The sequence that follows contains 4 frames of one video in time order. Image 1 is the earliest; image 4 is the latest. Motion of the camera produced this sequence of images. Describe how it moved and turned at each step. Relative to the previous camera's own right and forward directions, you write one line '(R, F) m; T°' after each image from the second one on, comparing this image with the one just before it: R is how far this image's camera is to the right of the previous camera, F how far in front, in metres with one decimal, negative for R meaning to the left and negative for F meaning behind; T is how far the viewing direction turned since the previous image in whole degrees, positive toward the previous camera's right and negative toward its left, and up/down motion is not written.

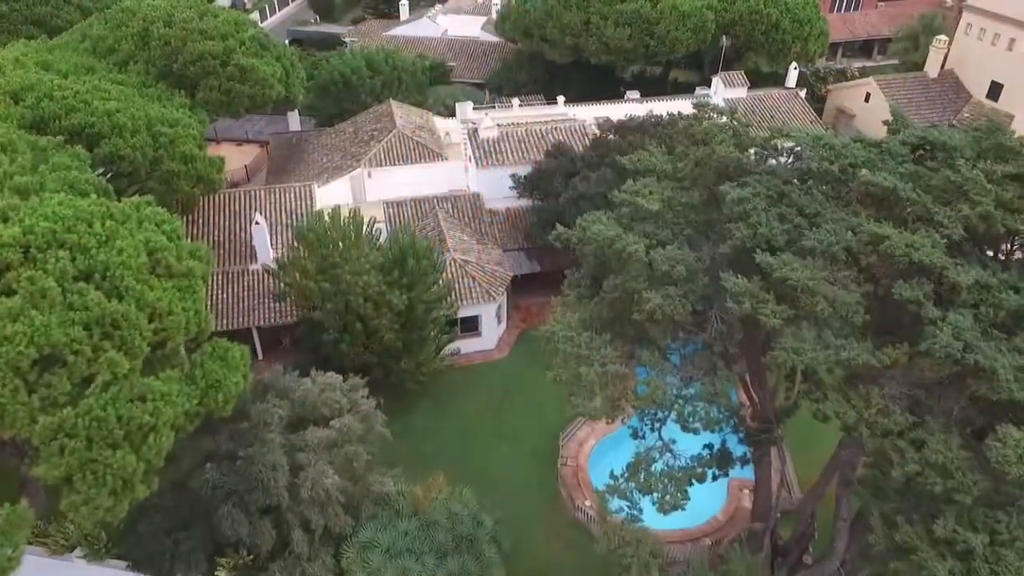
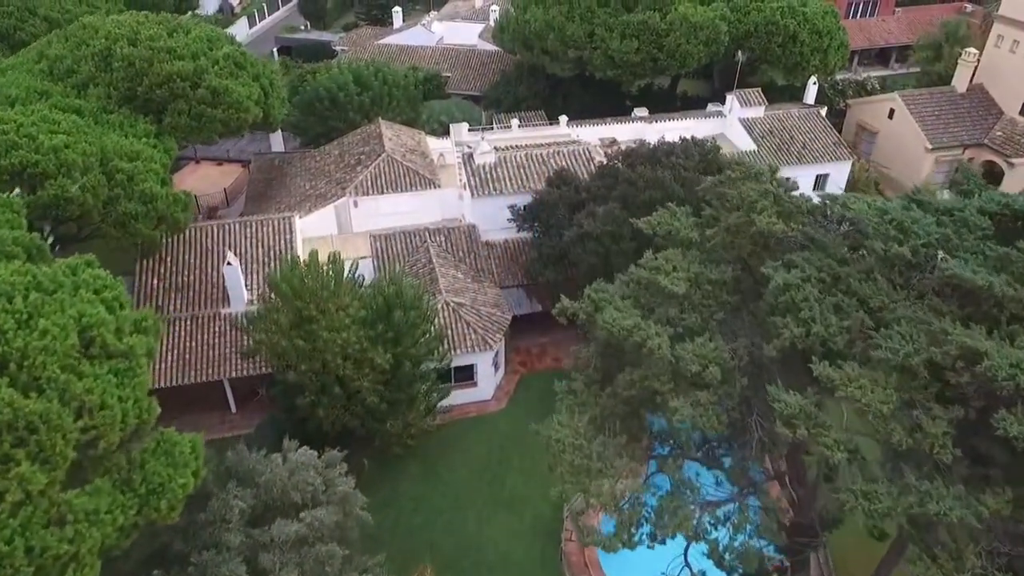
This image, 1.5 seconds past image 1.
(+0.1, +2.9) m; 0°
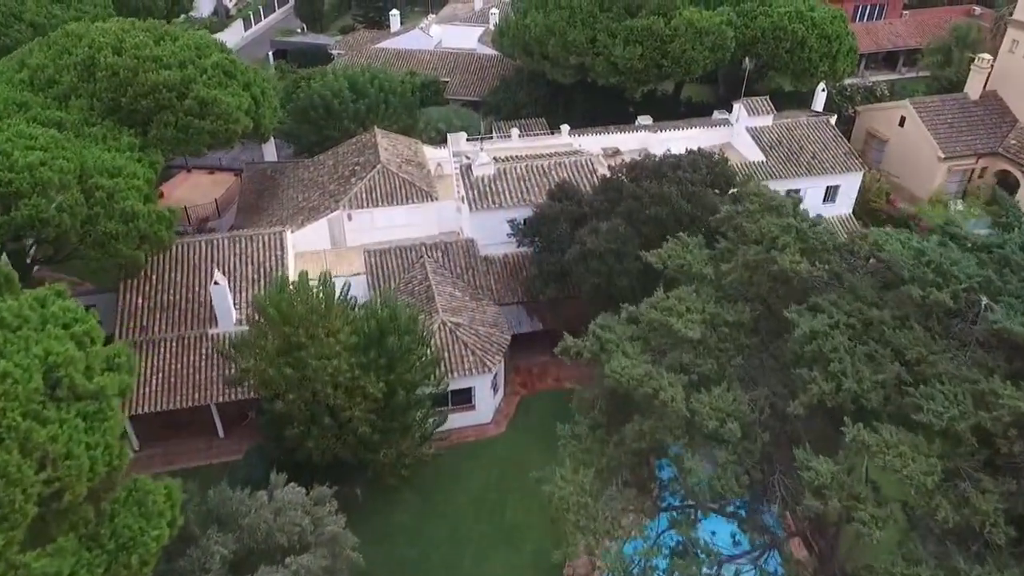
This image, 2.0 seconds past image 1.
(0.0, +1.2) m; 0°
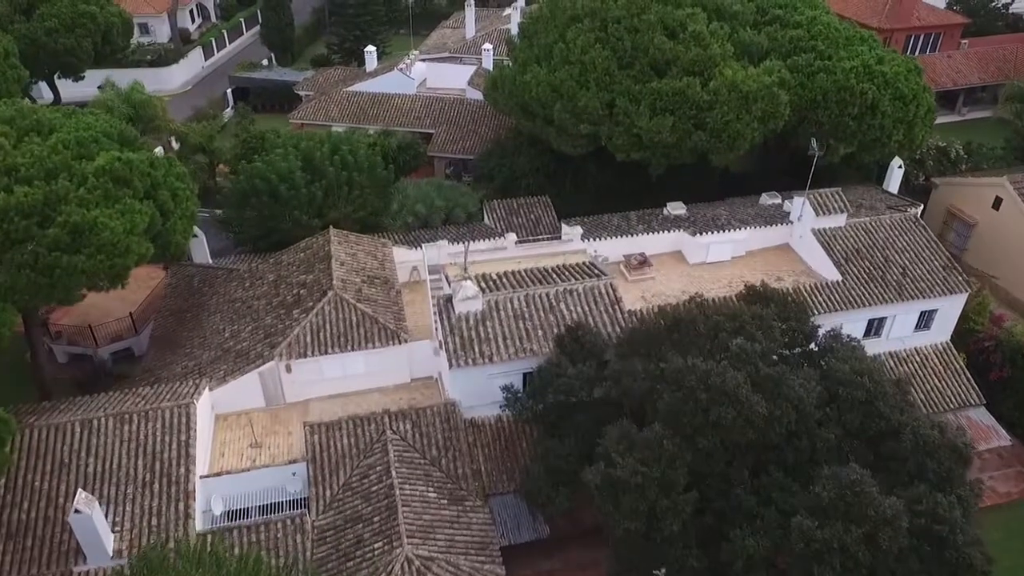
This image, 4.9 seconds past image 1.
(+0.1, +8.5) m; 0°
